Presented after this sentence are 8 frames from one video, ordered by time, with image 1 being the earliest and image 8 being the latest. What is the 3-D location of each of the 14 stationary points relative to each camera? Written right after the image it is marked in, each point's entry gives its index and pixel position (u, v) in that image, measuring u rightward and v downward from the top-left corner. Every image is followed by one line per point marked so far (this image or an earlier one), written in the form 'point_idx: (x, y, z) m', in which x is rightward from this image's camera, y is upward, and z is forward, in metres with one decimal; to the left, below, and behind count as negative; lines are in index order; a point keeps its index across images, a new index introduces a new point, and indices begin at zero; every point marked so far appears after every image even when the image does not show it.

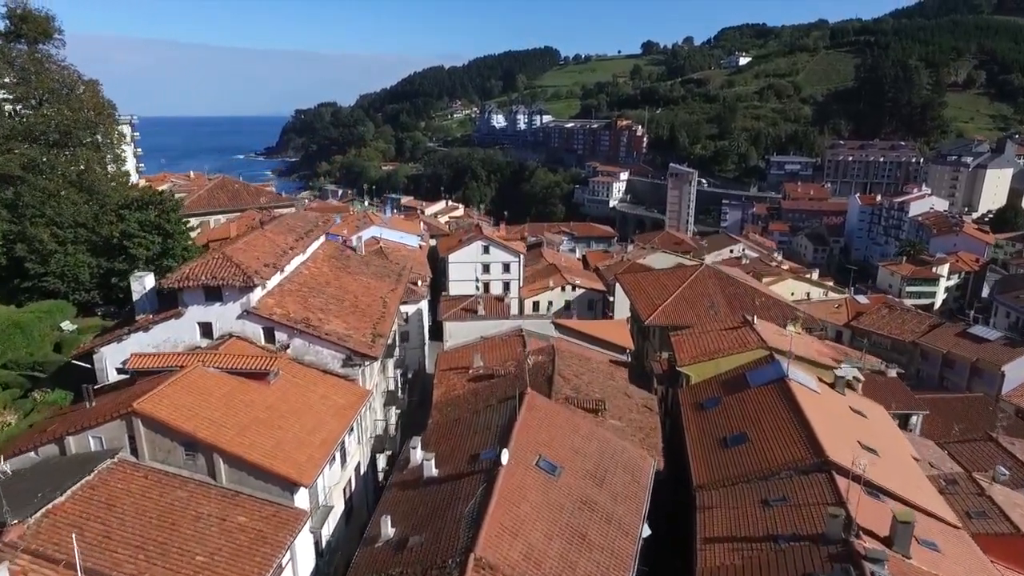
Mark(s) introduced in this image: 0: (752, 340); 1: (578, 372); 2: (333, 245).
0: (+7.3, -1.6, +18.7) m
1: (+2.0, -2.5, +18.3) m
2: (-5.4, +1.3, +18.6) m
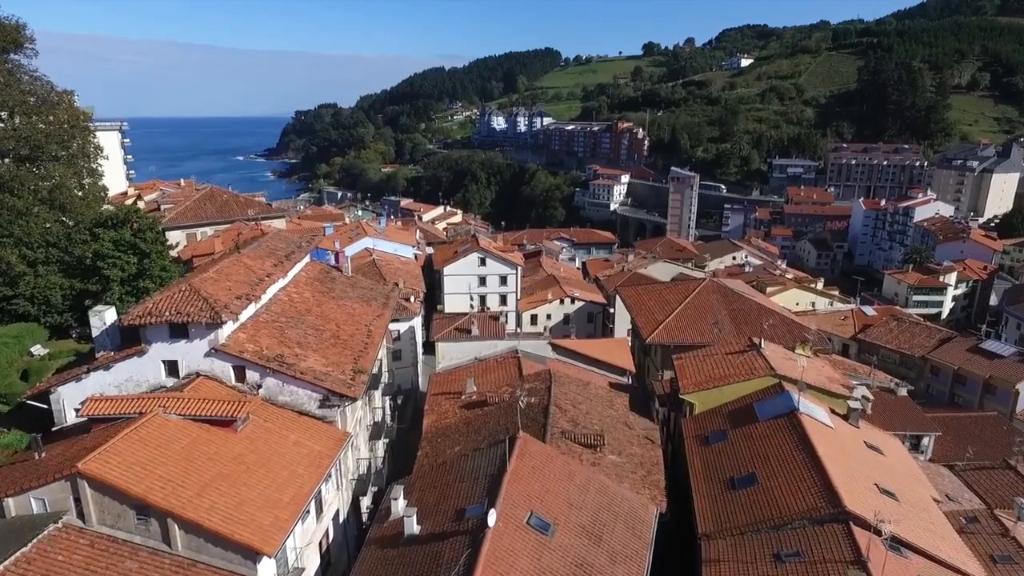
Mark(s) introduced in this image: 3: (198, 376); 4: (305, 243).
0: (+7.2, -2.3, +17.7) m
1: (+1.8, -3.2, +17.4) m
2: (-5.6, +0.7, +17.7) m
3: (-5.9, -1.7, +11.5) m
4: (-6.4, +1.4, +18.9) m
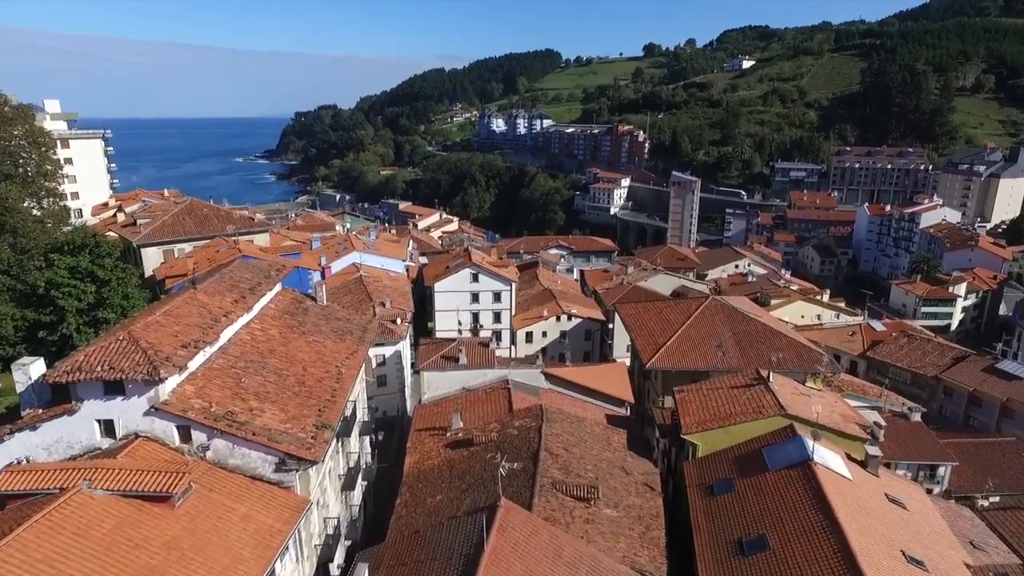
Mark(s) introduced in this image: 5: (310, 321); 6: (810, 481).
0: (+6.8, -3.1, +16.3) m
1: (+1.5, -4.0, +16.0) m
2: (-5.9, -0.2, +16.3) m
3: (-6.2, -2.5, +10.1) m
4: (-6.7, +0.6, +17.6) m
5: (-5.1, -0.9, +15.3) m
6: (+6.4, -4.1, +13.0) m
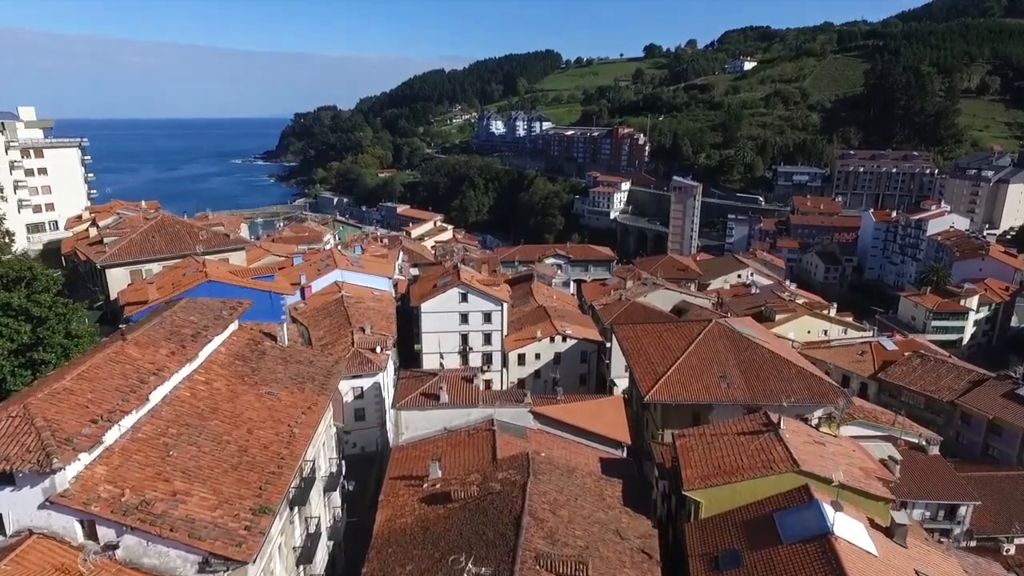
0: (+6.4, -4.0, +14.6) m
1: (+1.0, -5.0, +14.3) m
2: (-6.4, -1.1, +14.7) m
3: (-6.7, -3.4, +8.5) m
4: (-7.2, -0.4, +15.9) m
5: (-5.5, -1.8, +13.6) m
6: (+5.9, -5.1, +11.4) m
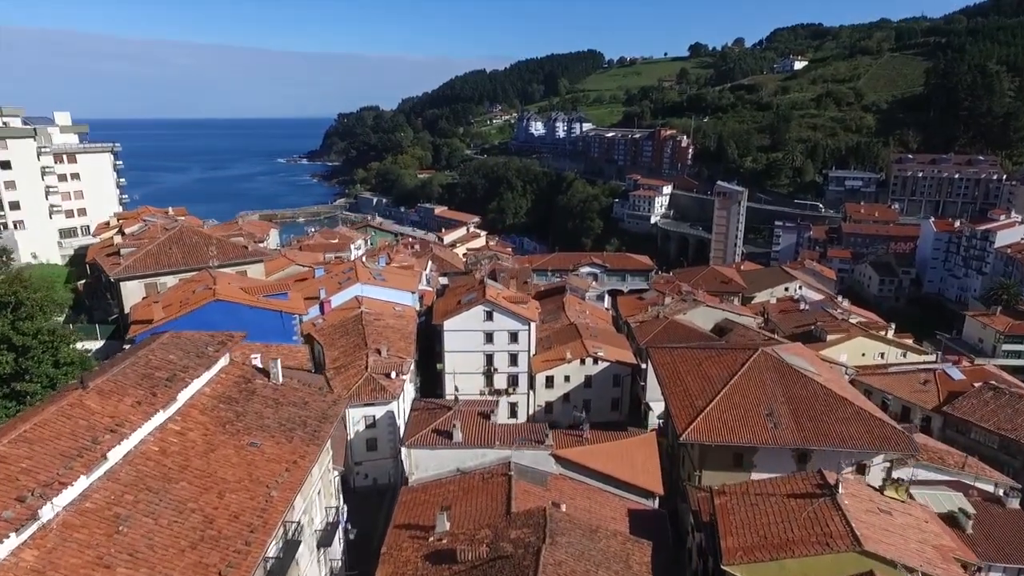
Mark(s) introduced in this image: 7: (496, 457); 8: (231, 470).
0: (+6.7, -5.0, +12.5) m
1: (+1.3, -5.8, +12.5) m
2: (-6.0, -1.8, +13.3) m
3: (-6.8, -4.1, +7.2) m
4: (-6.7, -1.1, +14.6) m
5: (-5.2, -2.5, +12.3) m
6: (+6.0, -6.0, +9.3) m
7: (-0.5, -4.7, +17.0) m
8: (-4.9, -3.1, +10.7) m
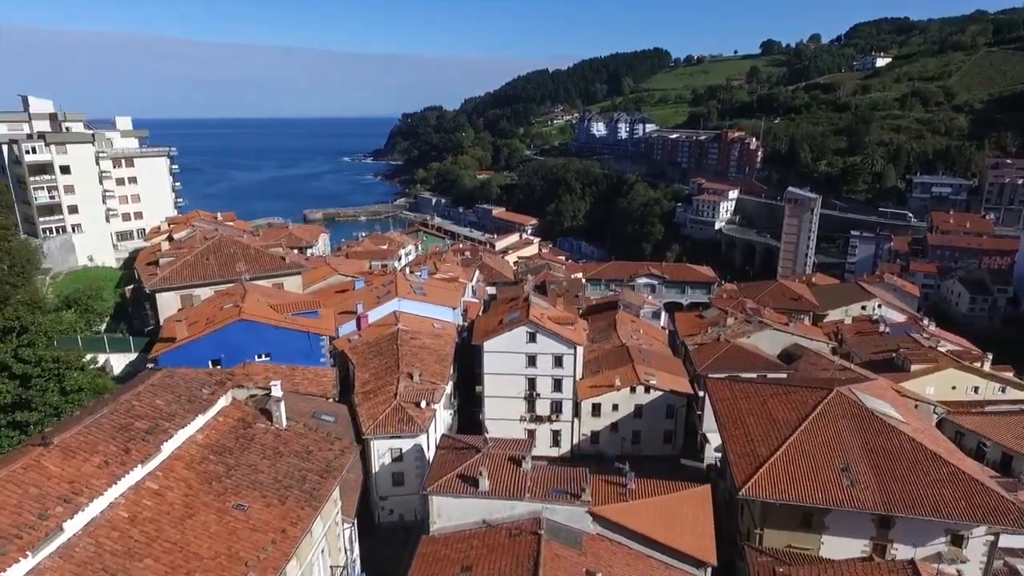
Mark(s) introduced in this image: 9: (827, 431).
0: (+7.0, -6.0, +10.1) m
1: (+1.6, -6.7, +10.6) m
2: (-5.5, -2.5, +12.1) m
3: (-6.8, -4.8, +6.1) m
4: (-6.0, -1.7, +13.4) m
5: (-4.8, -3.2, +10.9) m
6: (+6.0, -7.0, +6.9) m
7: (+0.3, -5.5, +15.2) m
8: (-4.7, -3.8, +9.4) m
9: (+9.7, -4.4, +18.7) m
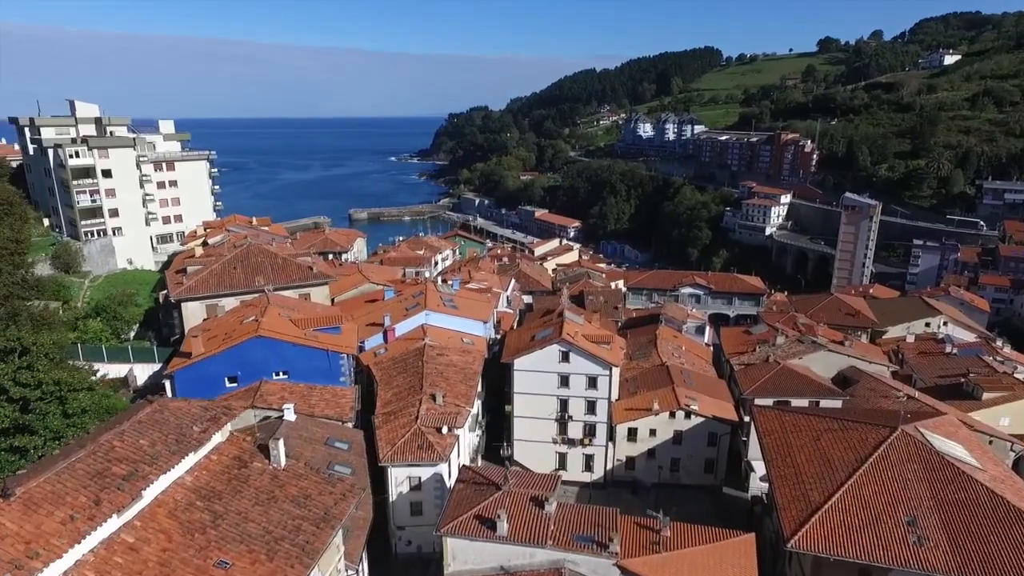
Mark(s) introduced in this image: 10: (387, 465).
0: (+7.1, -6.7, +8.3) m
1: (+1.7, -7.3, +9.2) m
2: (-5.2, -3.0, +11.2) m
3: (-7.0, -5.2, +5.3) m
4: (-5.6, -2.2, +12.6) m
5: (-4.6, -3.7, +10.0) m
6: (+5.8, -7.7, +5.2) m
7: (+0.8, -6.1, +13.9) m
8: (-4.6, -4.3, +8.4) m
9: (+10.4, -5.2, +16.7) m
10: (-3.6, -5.1, +17.5) m
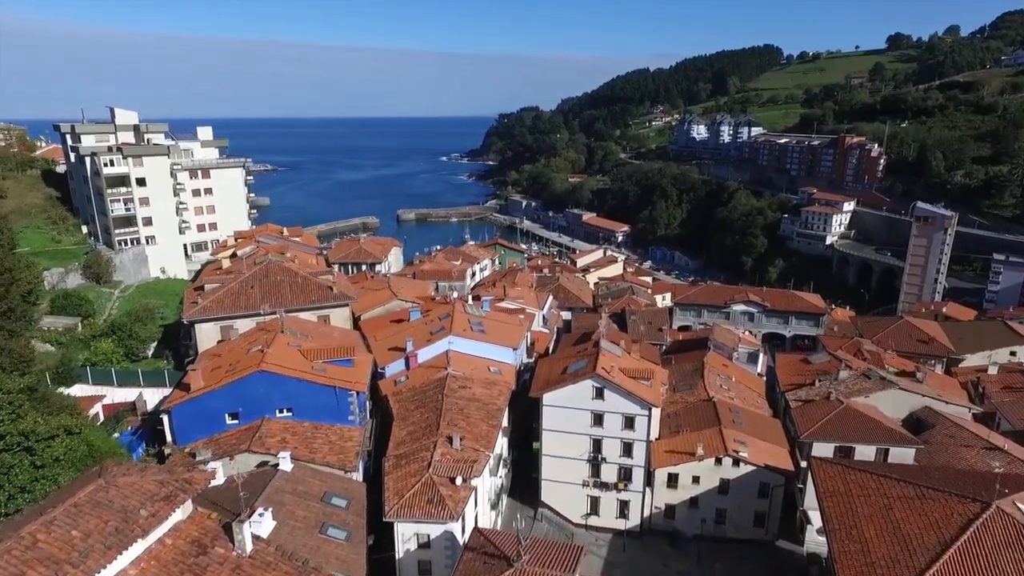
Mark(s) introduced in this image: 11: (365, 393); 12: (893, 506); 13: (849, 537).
0: (+6.8, -7.9, +5.8) m
1: (+1.5, -8.3, +7.1) m
2: (-5.1, -3.9, +9.6) m
3: (-7.4, -6.1, +3.9) m
4: (-5.4, -3.1, +11.1) m
5: (-4.7, -4.6, +8.4) m
6: (+5.2, -8.8, +2.8) m
7: (+1.0, -7.1, +11.8) m
8: (-4.8, -5.2, +6.8) m
9: (+10.8, -6.4, +14.0) m
10: (-3.1, -6.0, +15.8) m
11: (-4.5, -3.2, +18.5) m
12: (+10.3, -5.8, +16.4) m
13: (+8.8, -6.5, +15.9) m
